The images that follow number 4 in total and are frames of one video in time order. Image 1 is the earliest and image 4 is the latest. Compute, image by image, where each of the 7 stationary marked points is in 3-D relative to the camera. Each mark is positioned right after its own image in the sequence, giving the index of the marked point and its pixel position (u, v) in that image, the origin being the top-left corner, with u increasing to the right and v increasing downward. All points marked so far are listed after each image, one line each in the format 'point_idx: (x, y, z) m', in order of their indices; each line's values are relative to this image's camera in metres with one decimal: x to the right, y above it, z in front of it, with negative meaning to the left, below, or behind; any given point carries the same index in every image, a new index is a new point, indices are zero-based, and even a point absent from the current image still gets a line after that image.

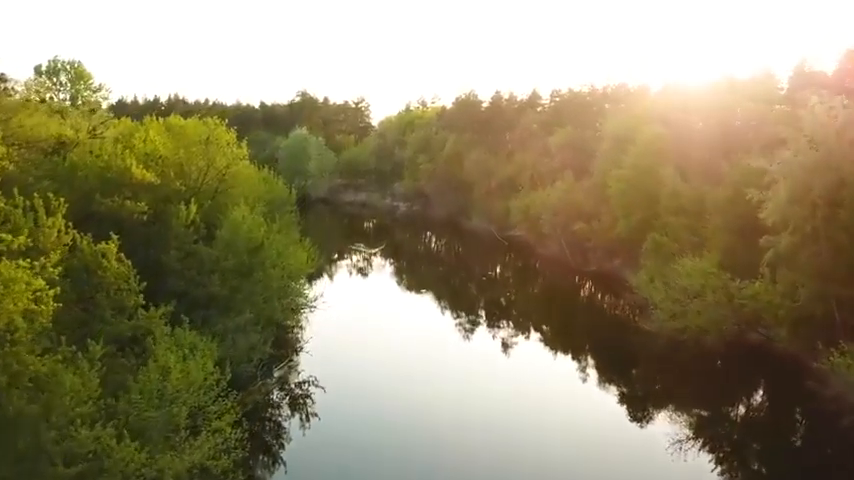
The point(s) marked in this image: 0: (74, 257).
0: (-11.0, -0.5, +15.4) m
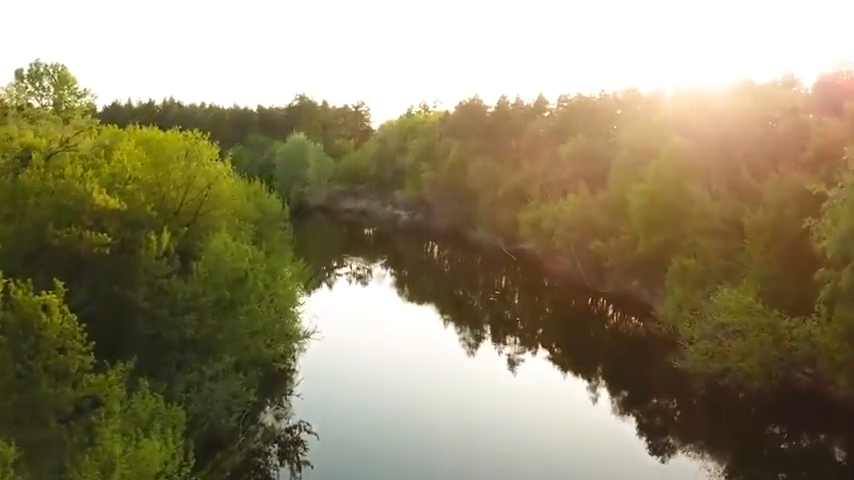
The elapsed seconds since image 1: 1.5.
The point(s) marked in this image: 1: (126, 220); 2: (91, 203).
0: (-10.8, -1.8, +12.6) m
1: (-11.8, +0.8, +19.3) m
2: (-12.2, +1.4, +17.9) m
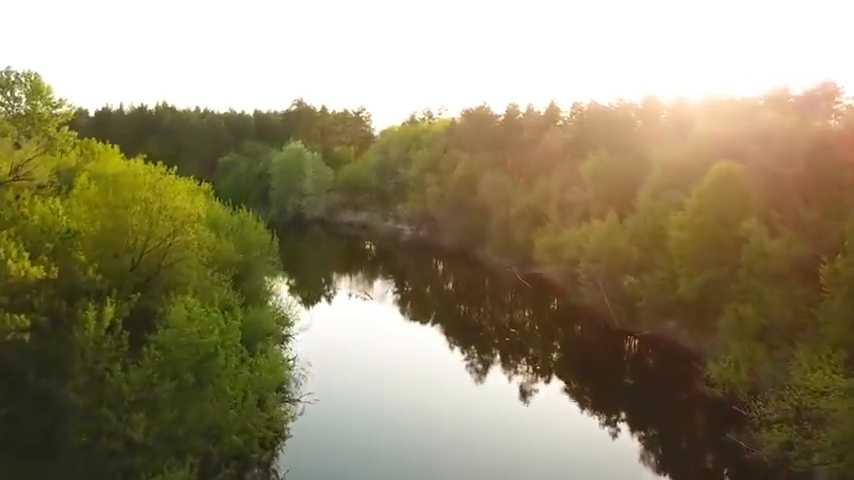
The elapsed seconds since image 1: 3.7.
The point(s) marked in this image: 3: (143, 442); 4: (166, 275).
0: (-10.3, -4.0, +8.4) m
1: (-11.3, -1.5, +15.1) m
2: (-11.7, -0.9, +13.7) m
3: (-8.6, -6.1, +14.9) m
4: (-9.9, -1.4, +18.4) m
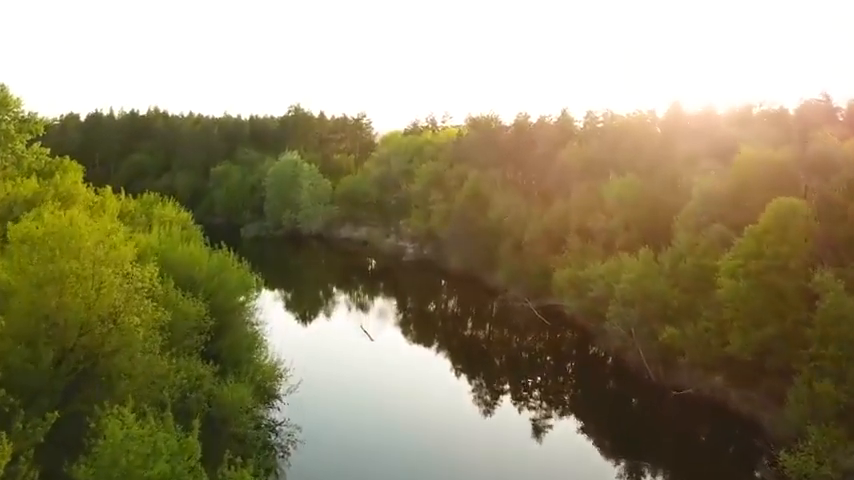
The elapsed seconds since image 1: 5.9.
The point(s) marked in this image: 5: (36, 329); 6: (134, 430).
0: (-9.8, -6.5, +4.3) m
1: (-10.9, -3.9, +11.0) m
2: (-11.3, -3.3, +9.6) m
3: (-8.2, -8.6, +10.7) m
4: (-9.4, -3.8, +14.3) m
5: (-10.8, -2.4, +13.5) m
6: (-7.3, -4.9, +12.3) m
